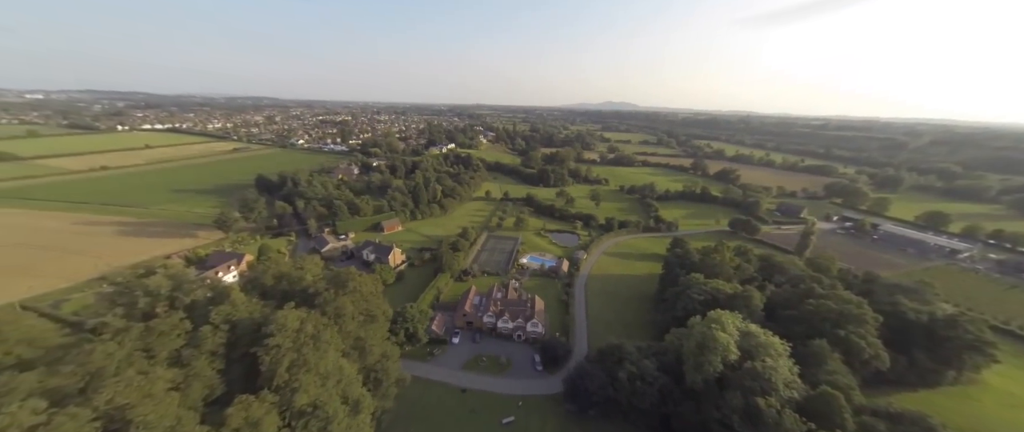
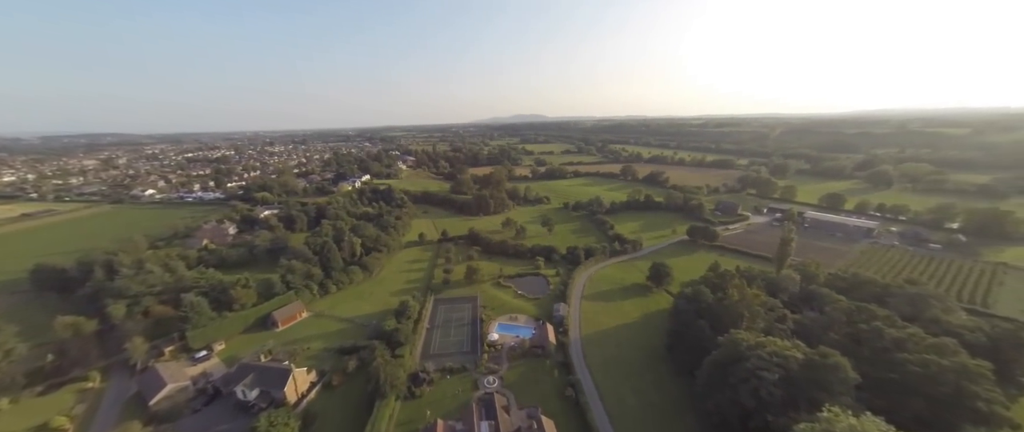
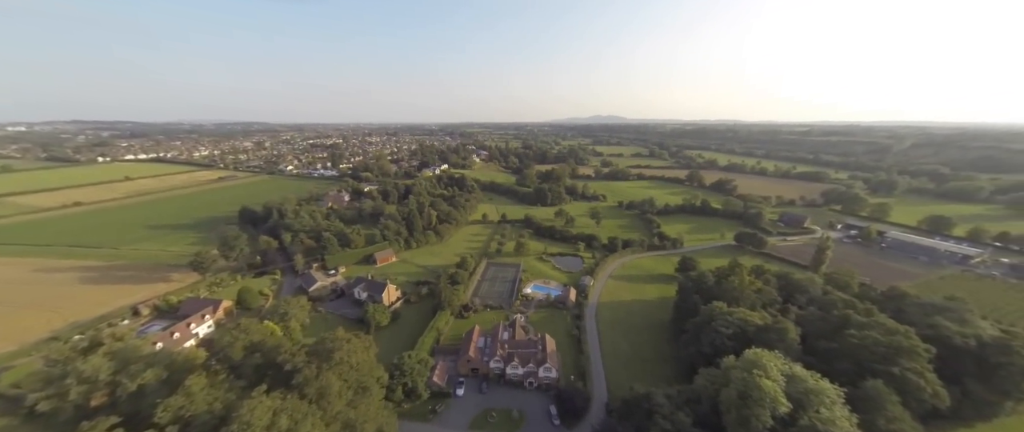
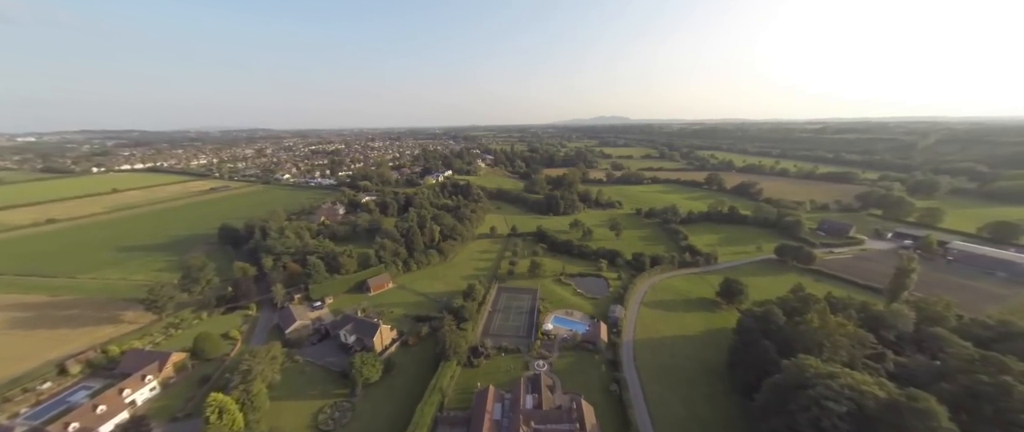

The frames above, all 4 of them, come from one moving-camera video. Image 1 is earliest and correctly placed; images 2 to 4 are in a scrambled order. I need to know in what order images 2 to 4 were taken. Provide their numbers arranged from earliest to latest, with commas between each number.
3, 4, 2
